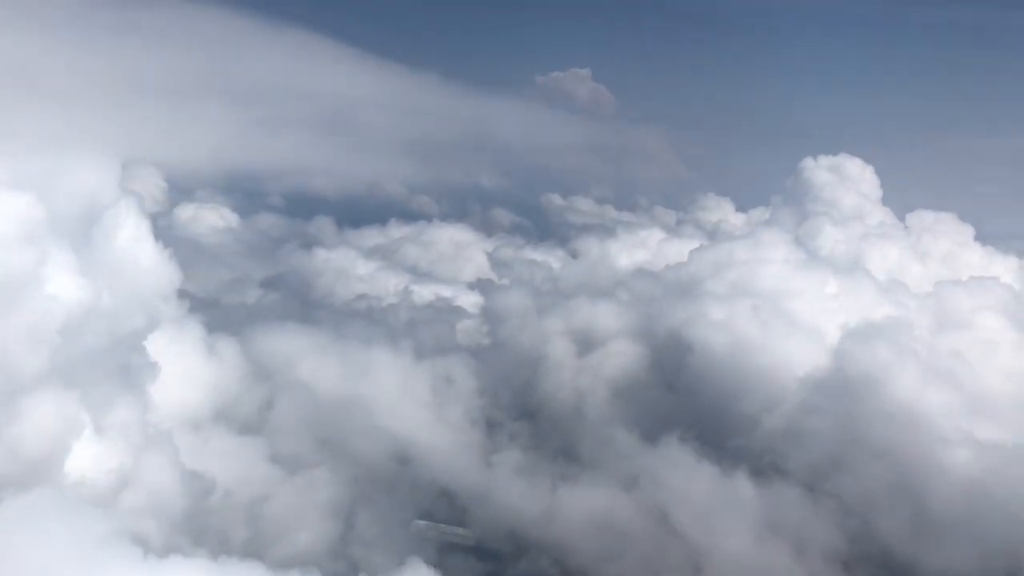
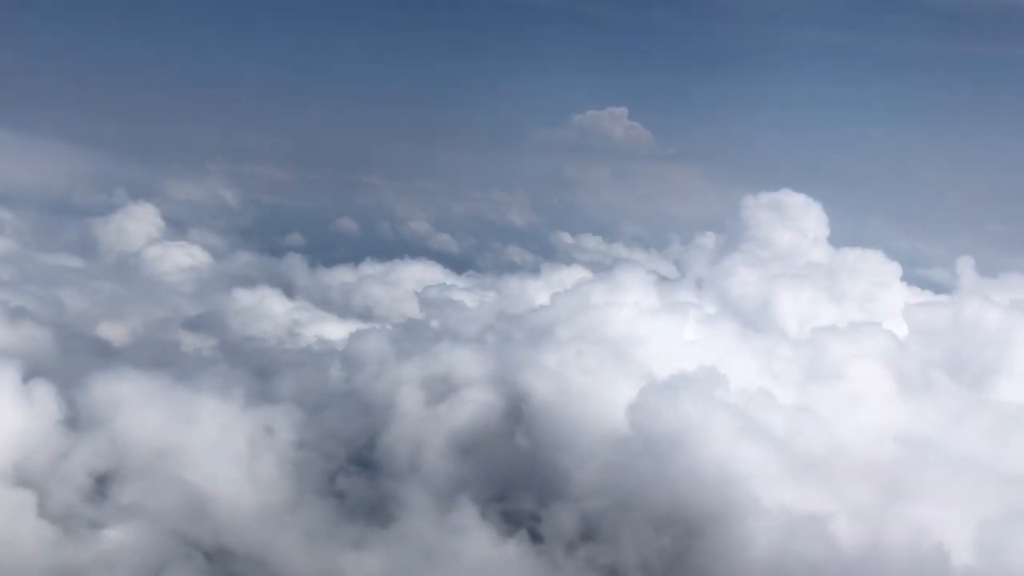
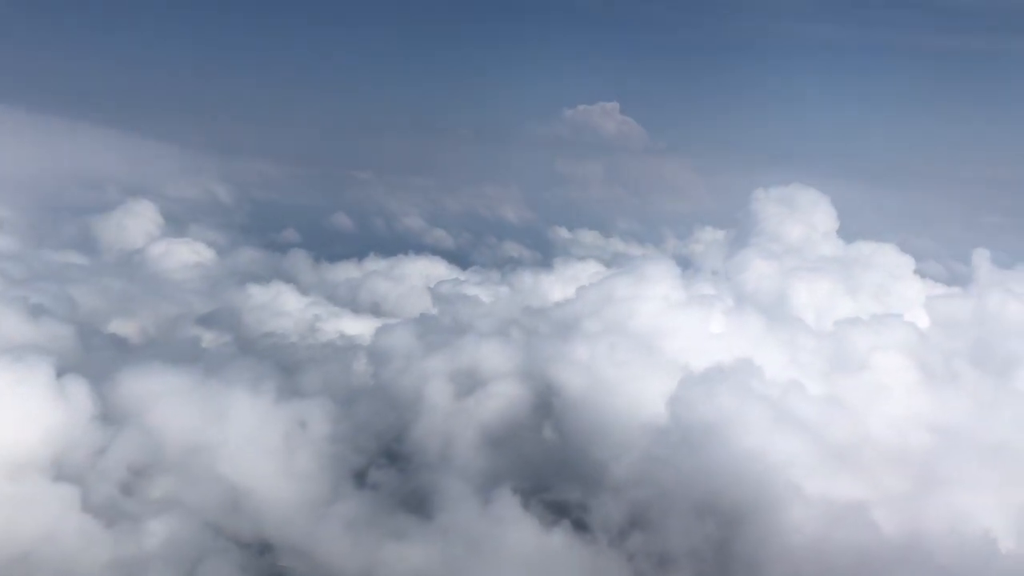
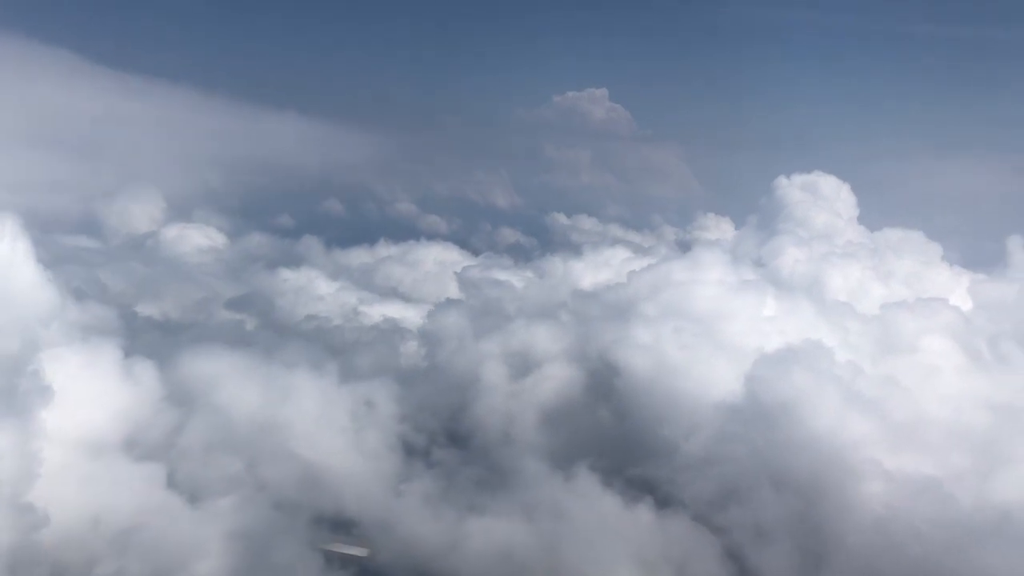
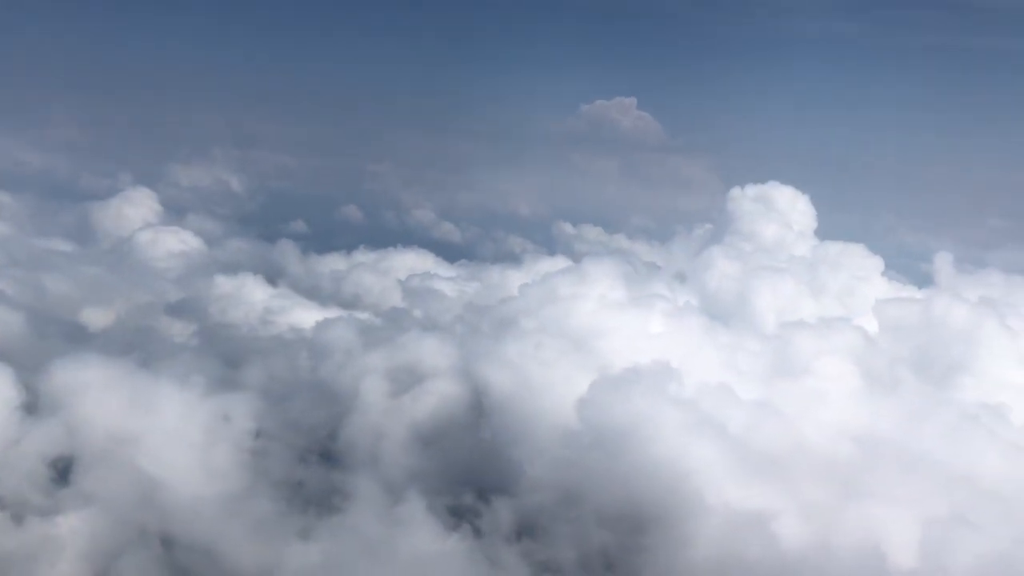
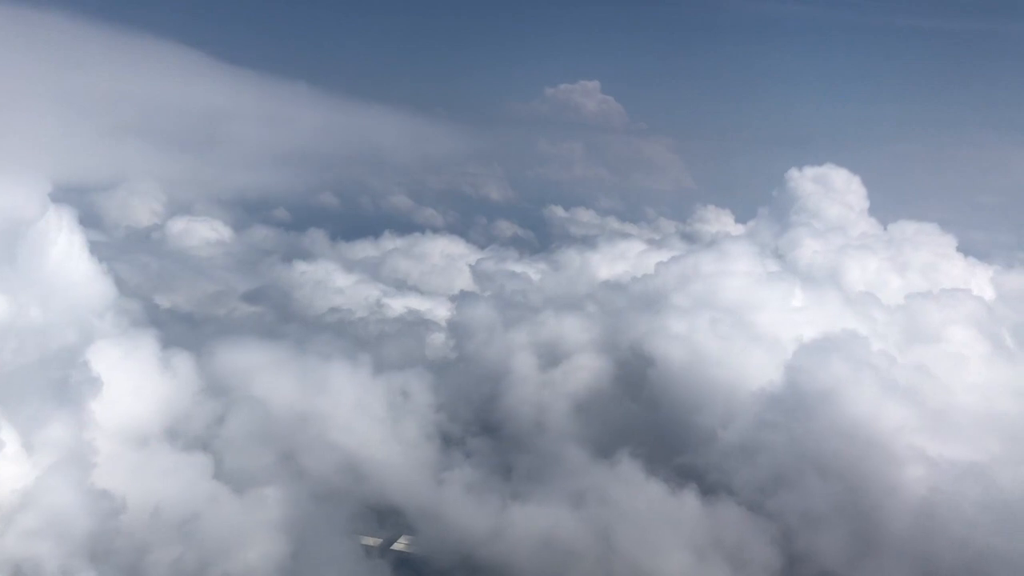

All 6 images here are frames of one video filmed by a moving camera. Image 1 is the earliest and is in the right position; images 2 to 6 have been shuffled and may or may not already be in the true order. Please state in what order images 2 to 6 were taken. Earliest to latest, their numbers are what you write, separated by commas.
6, 4, 3, 2, 5
